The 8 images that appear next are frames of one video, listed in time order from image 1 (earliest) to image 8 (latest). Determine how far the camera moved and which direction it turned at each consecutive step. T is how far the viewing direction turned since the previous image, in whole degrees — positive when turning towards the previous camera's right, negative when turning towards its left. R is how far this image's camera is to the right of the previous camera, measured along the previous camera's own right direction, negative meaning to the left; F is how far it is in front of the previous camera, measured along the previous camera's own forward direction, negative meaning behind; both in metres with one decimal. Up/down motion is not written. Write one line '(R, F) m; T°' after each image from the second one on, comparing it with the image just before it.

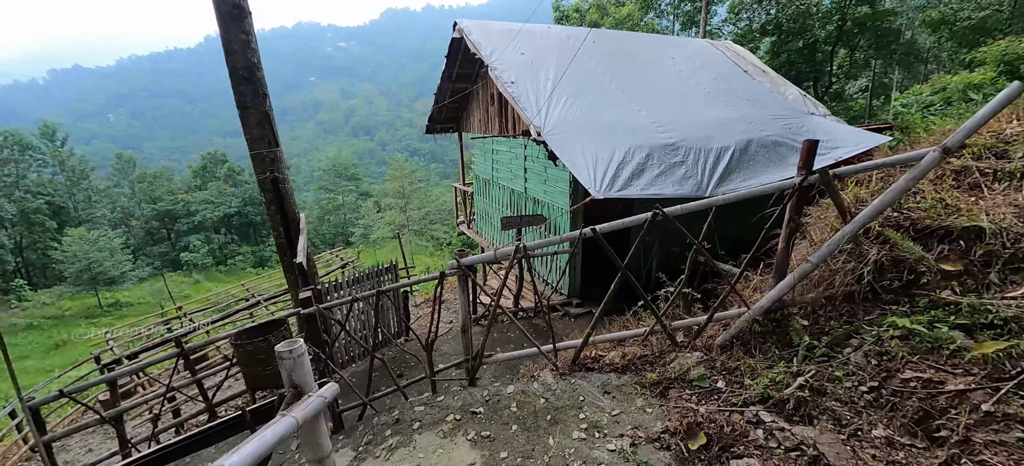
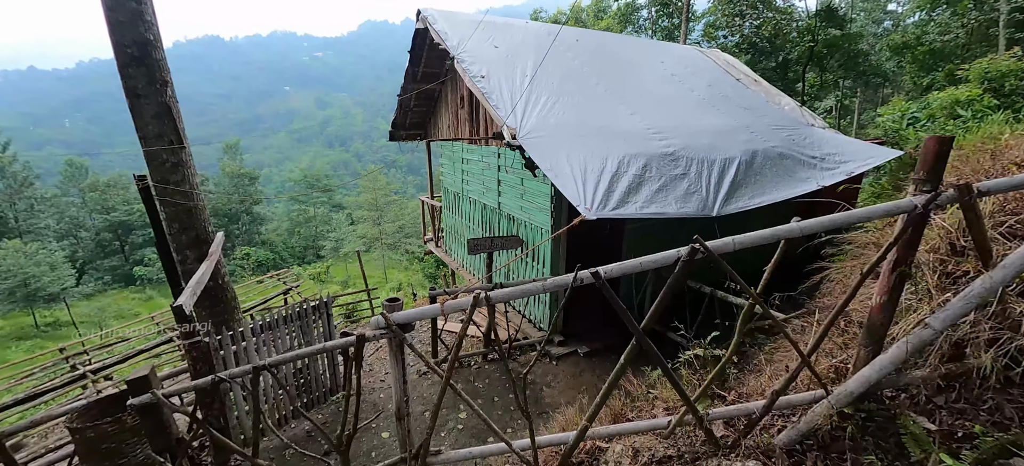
(+0.1, +1.0) m; +3°
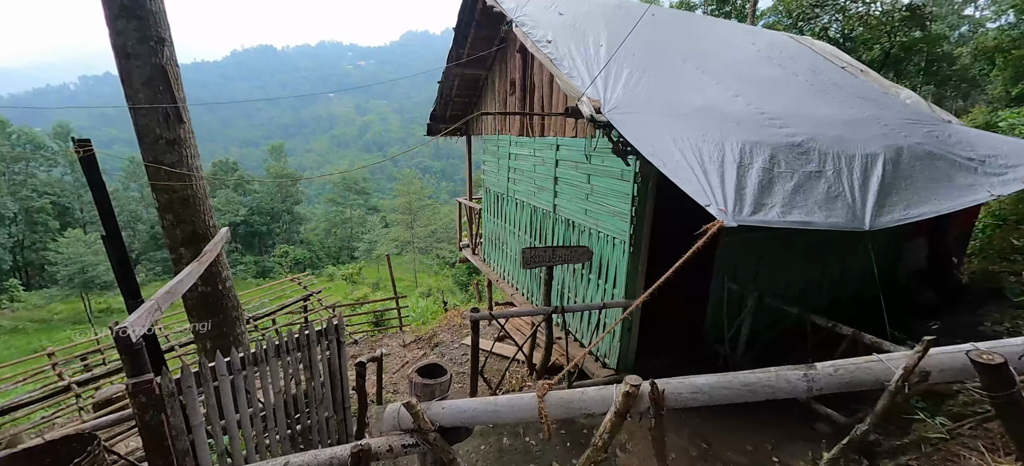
(-0.3, +1.1) m; -4°
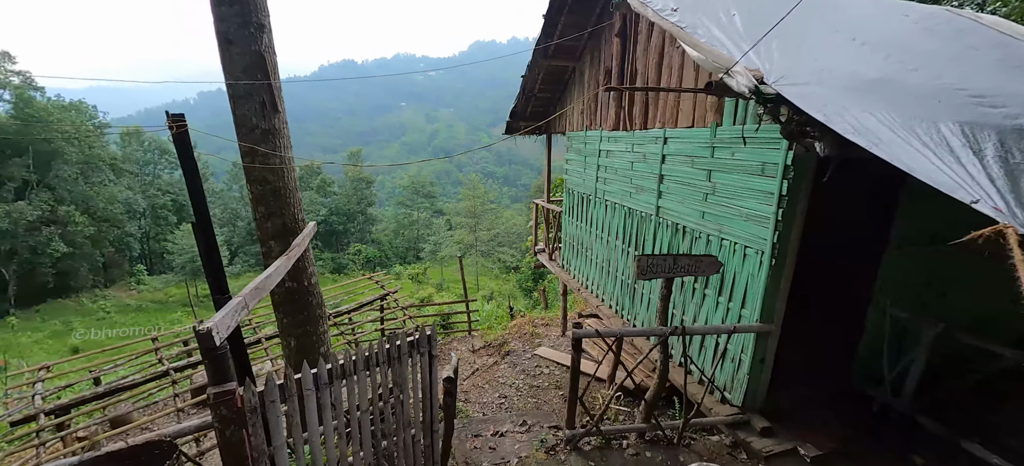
(-0.4, +0.5) m; -8°
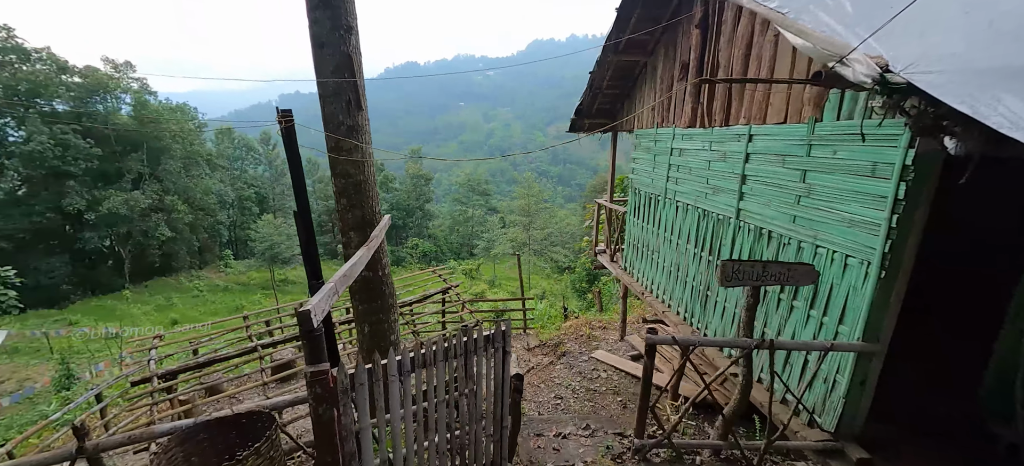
(-0.1, 0.0) m; -8°
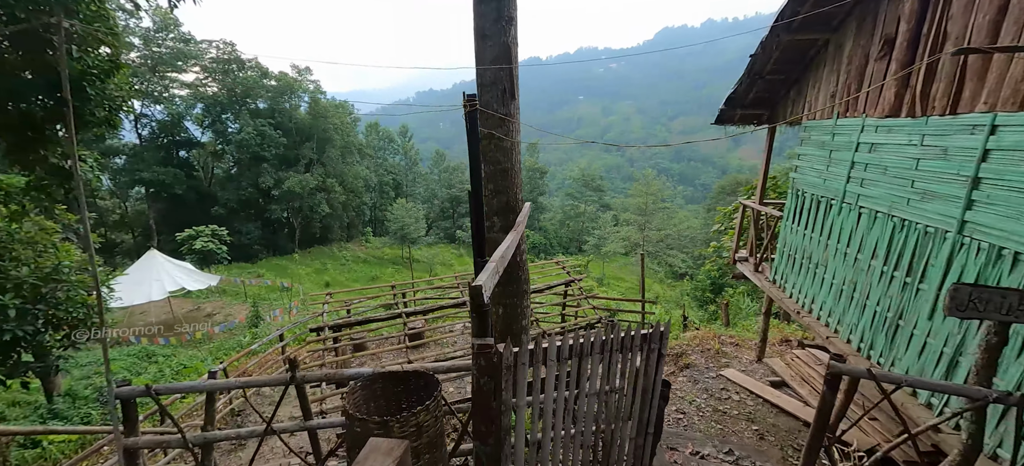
(-0.3, 0.0) m; -16°
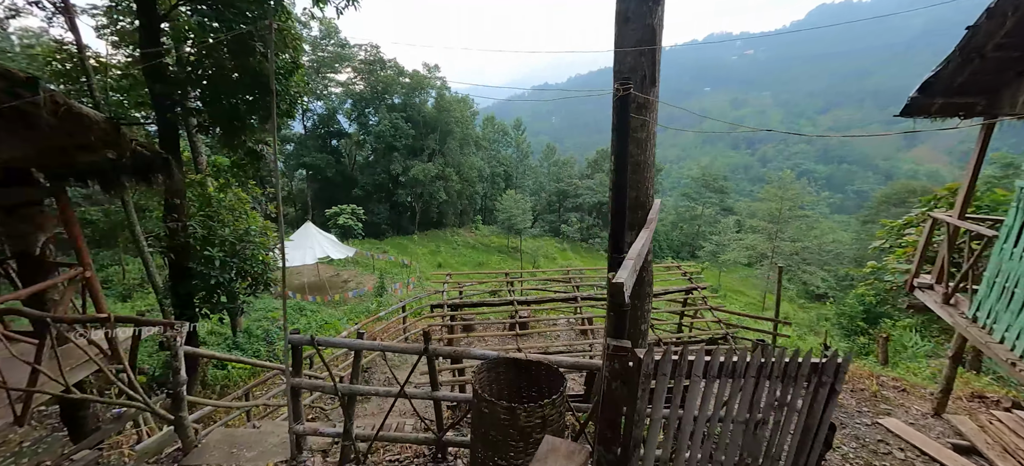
(-0.2, +0.1) m; -15°
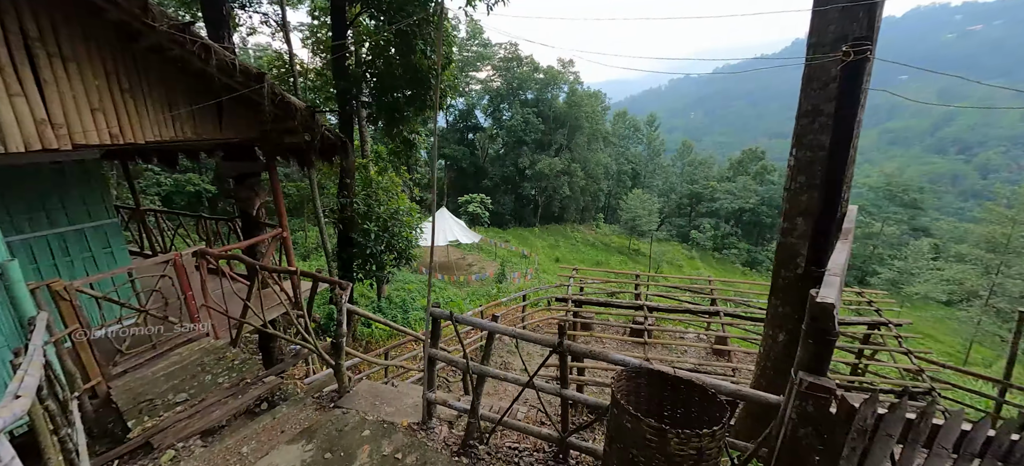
(-0.2, +0.1) m; -17°
